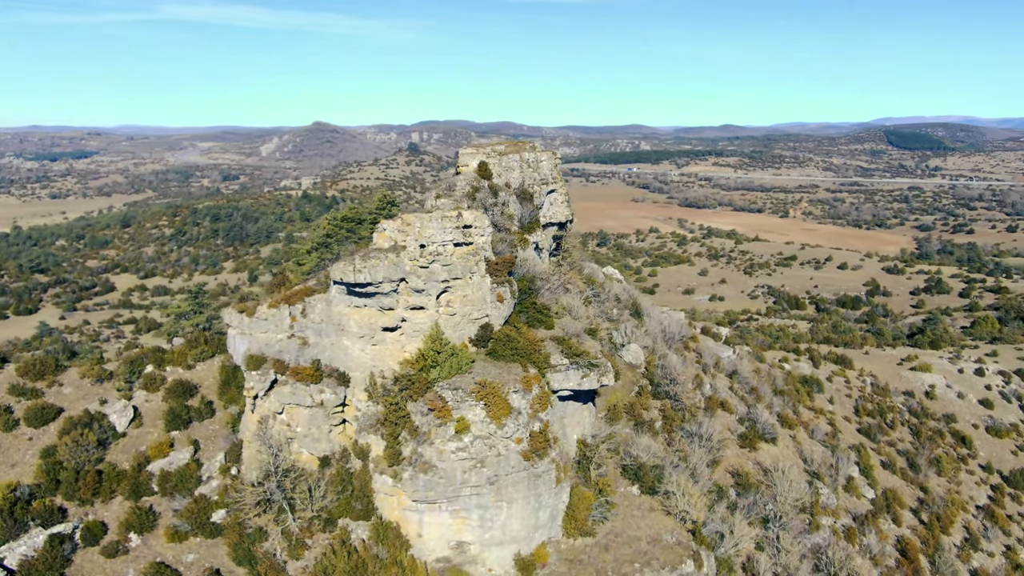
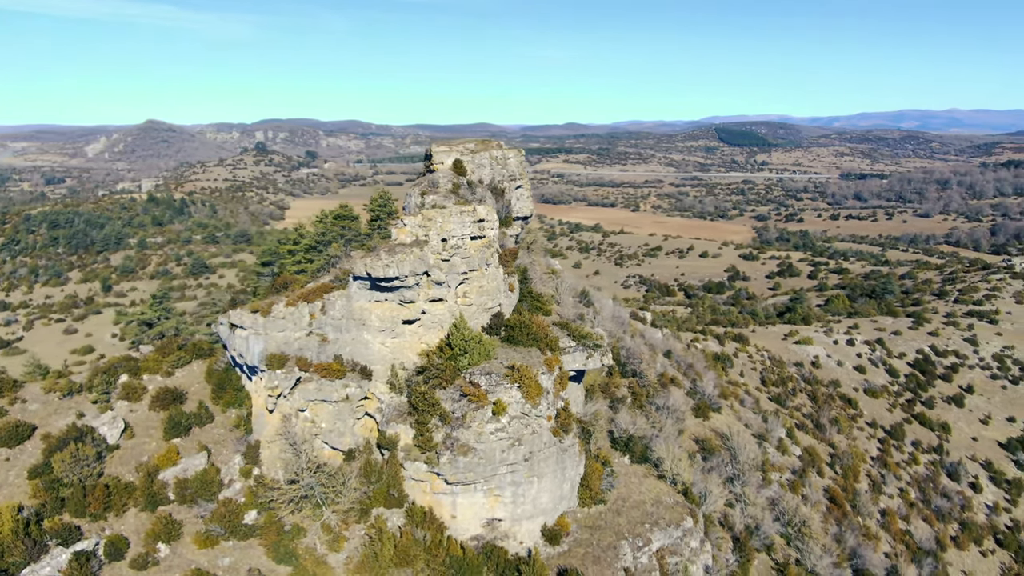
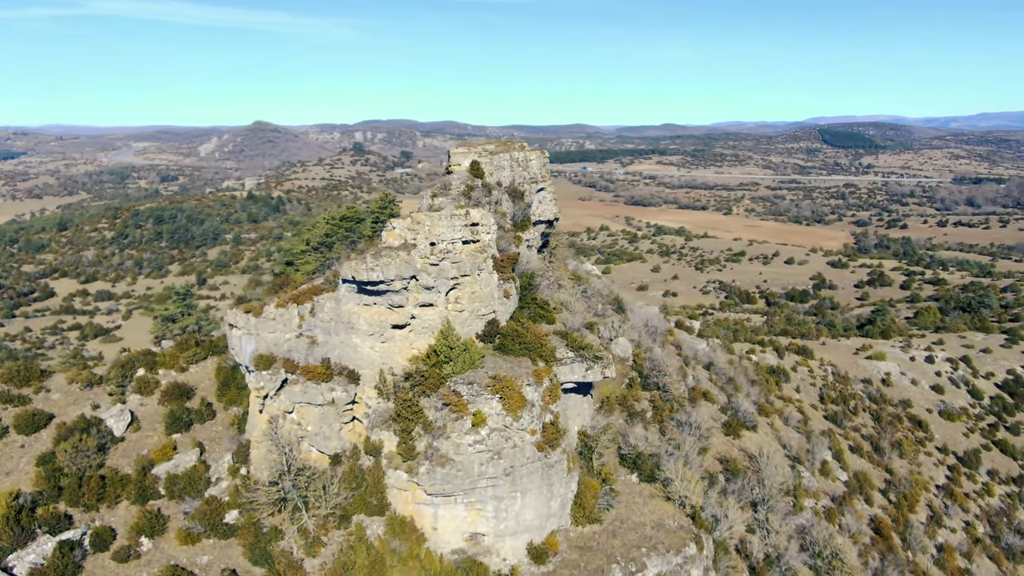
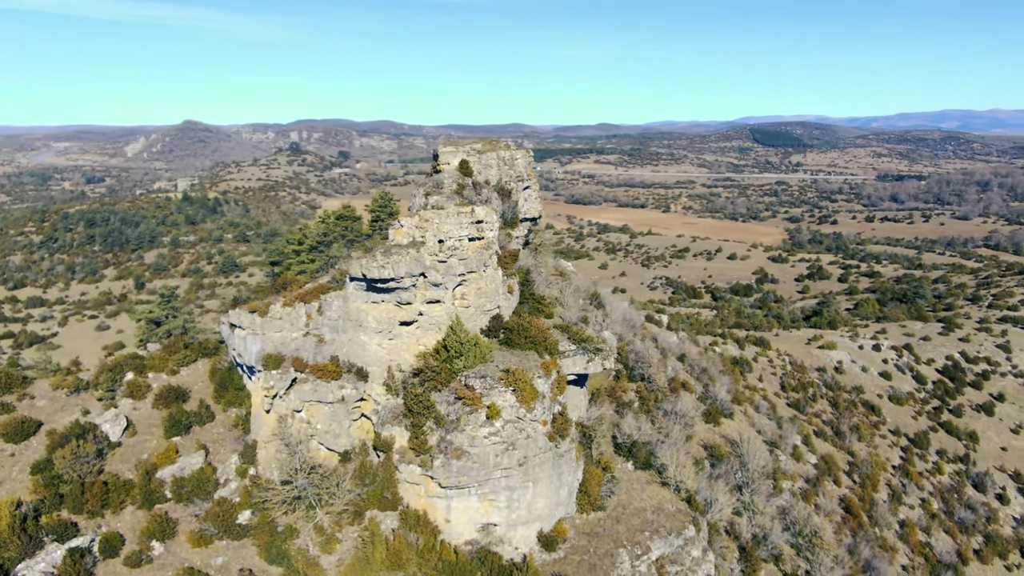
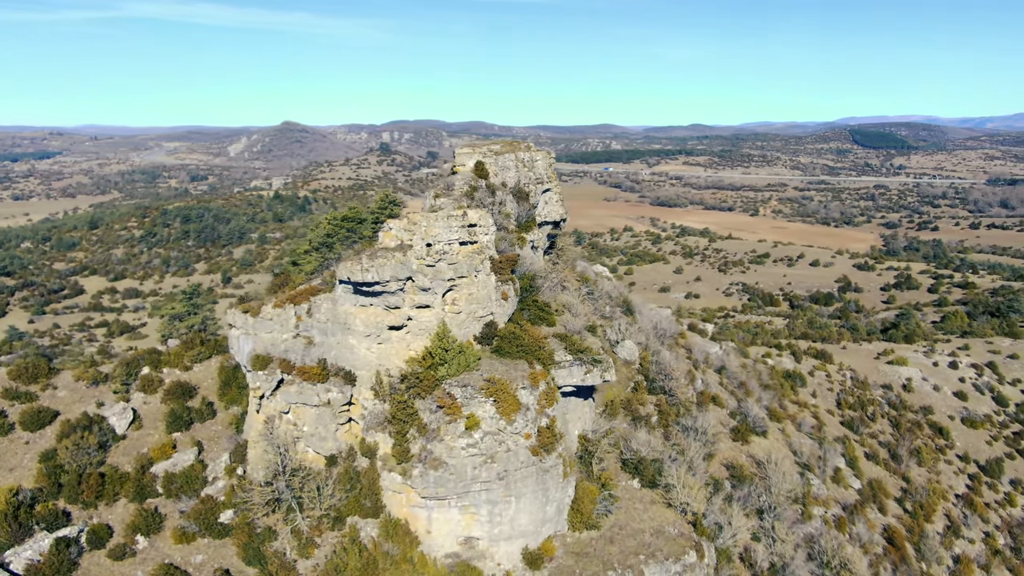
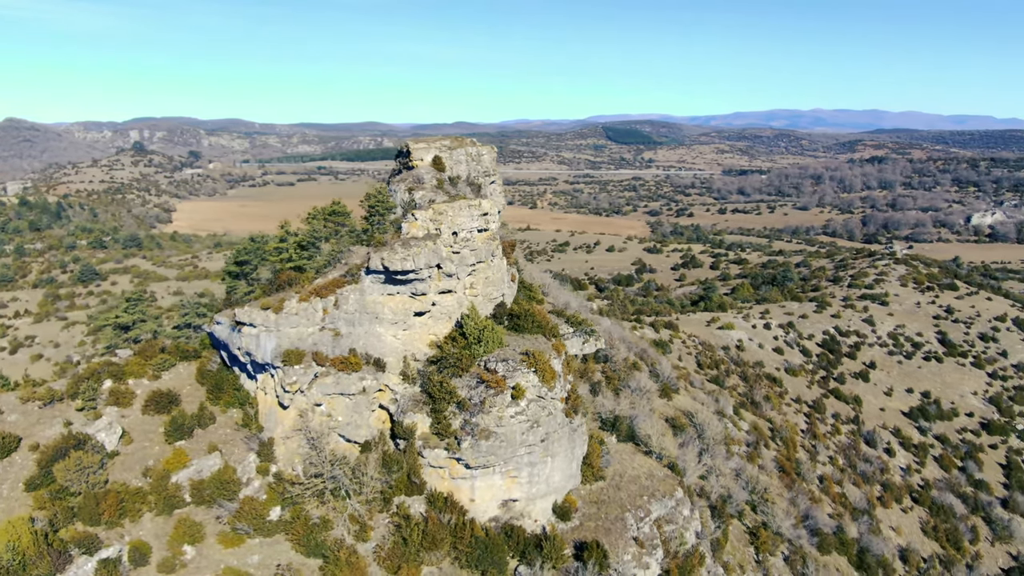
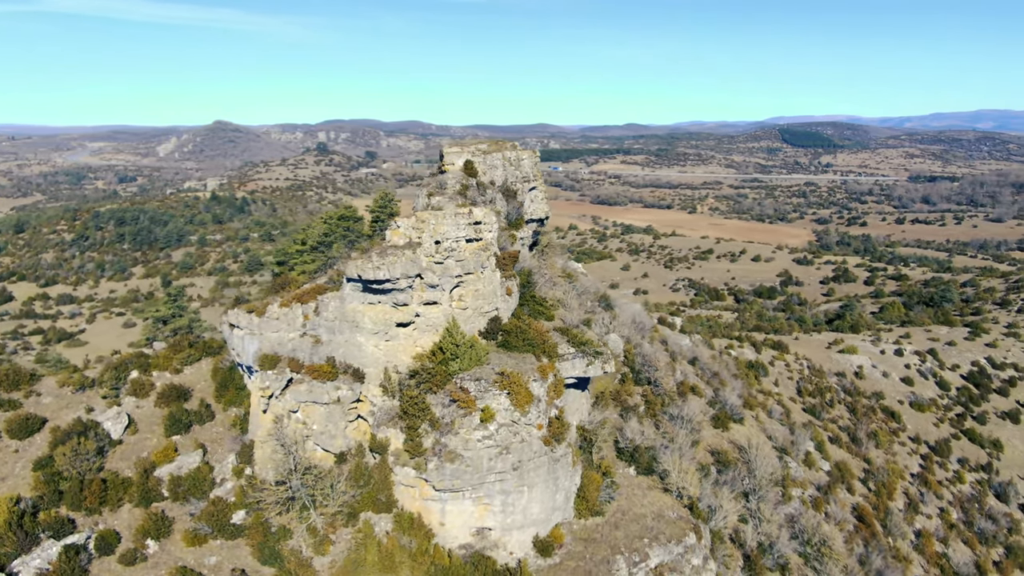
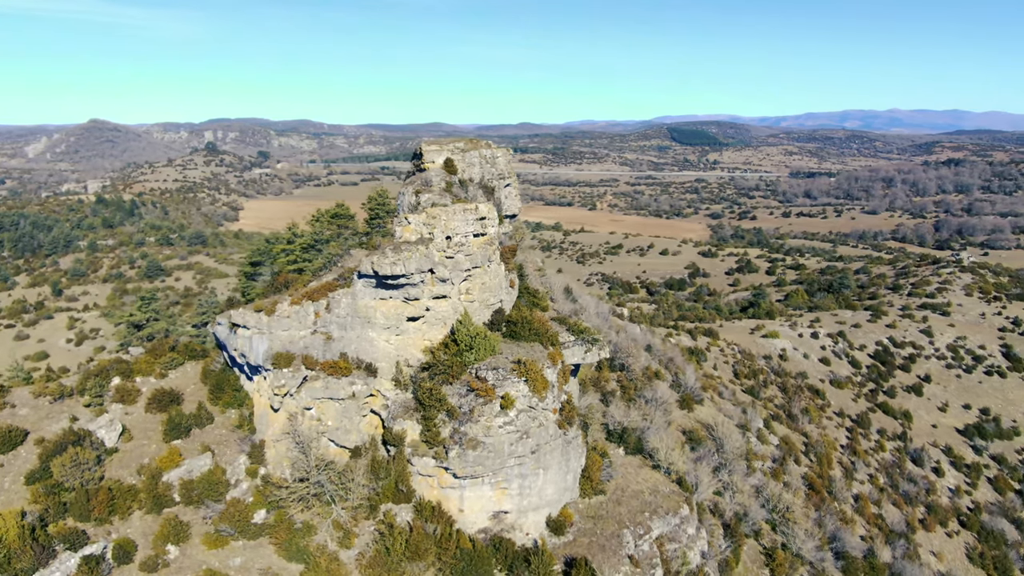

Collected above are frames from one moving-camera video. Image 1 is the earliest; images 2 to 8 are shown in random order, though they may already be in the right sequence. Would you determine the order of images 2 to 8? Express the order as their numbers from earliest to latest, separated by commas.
5, 3, 7, 4, 2, 8, 6
